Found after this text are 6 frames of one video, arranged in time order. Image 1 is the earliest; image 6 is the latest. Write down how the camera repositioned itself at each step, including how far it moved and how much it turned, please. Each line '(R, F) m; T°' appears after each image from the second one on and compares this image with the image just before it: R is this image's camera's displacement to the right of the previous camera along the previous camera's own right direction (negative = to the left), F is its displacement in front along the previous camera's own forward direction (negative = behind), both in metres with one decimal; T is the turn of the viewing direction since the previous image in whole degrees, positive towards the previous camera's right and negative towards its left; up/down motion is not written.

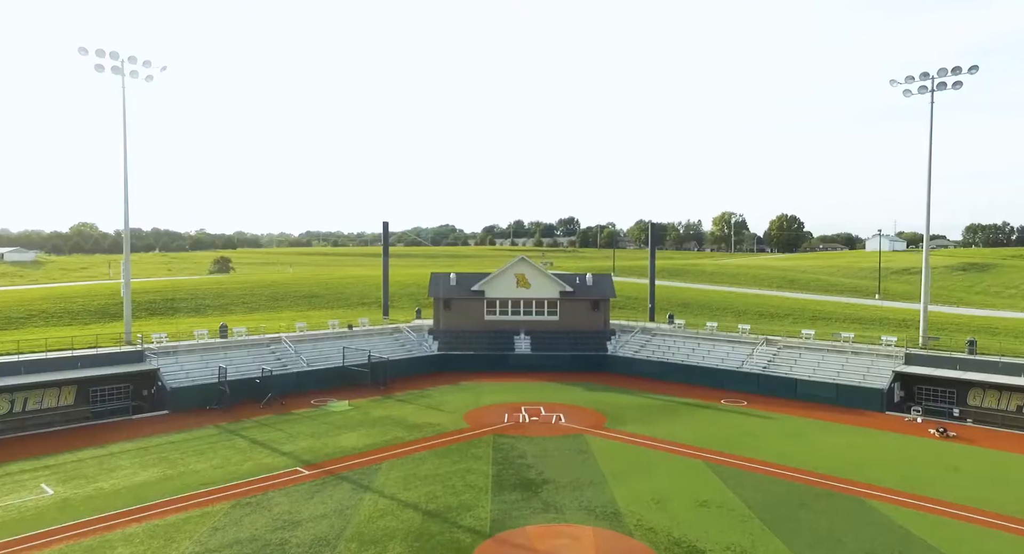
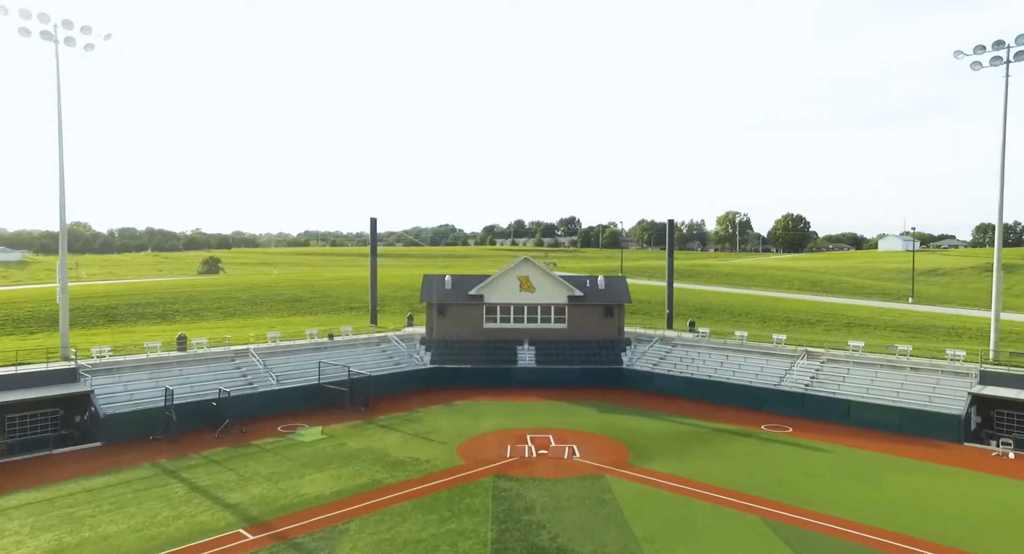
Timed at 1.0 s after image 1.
(-0.2, +6.6) m; 0°
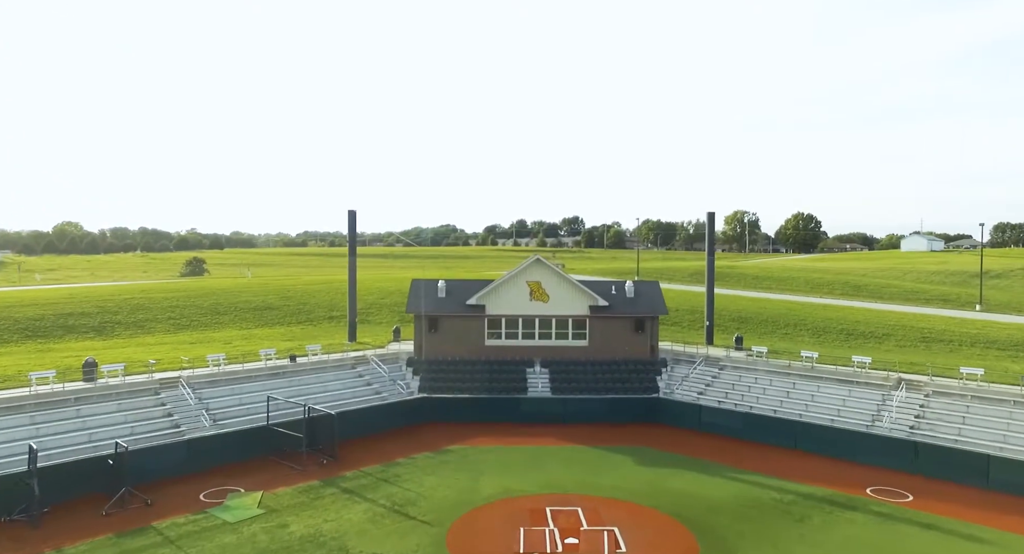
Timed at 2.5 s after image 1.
(-0.4, +10.2) m; 0°
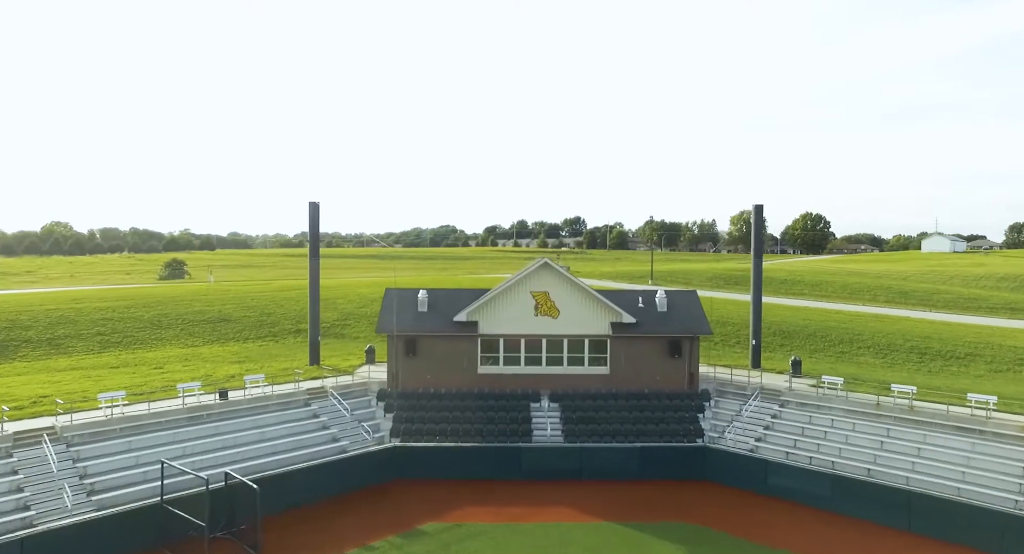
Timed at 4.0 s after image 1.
(0.0, +9.5) m; 0°
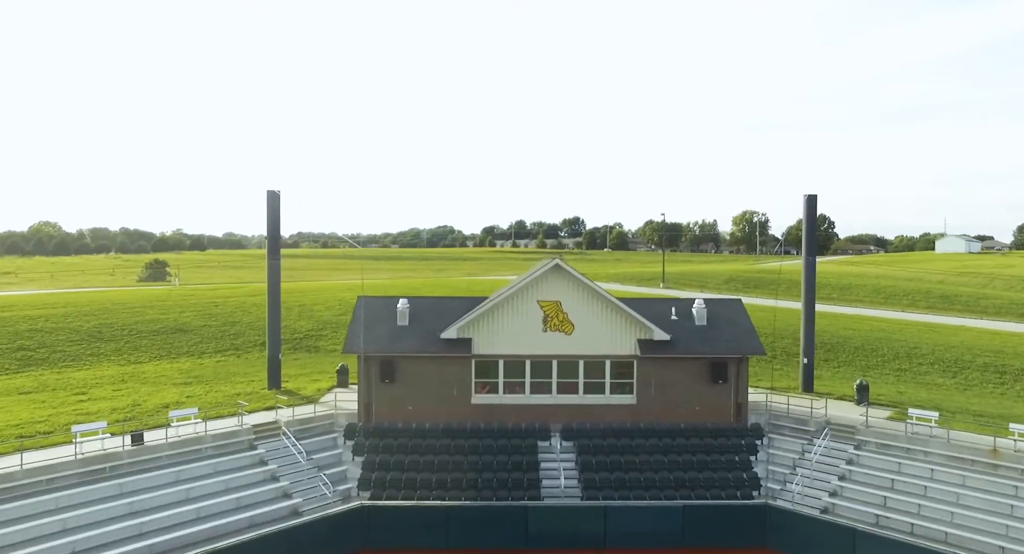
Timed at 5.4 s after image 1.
(-0.2, +7.0) m; 0°
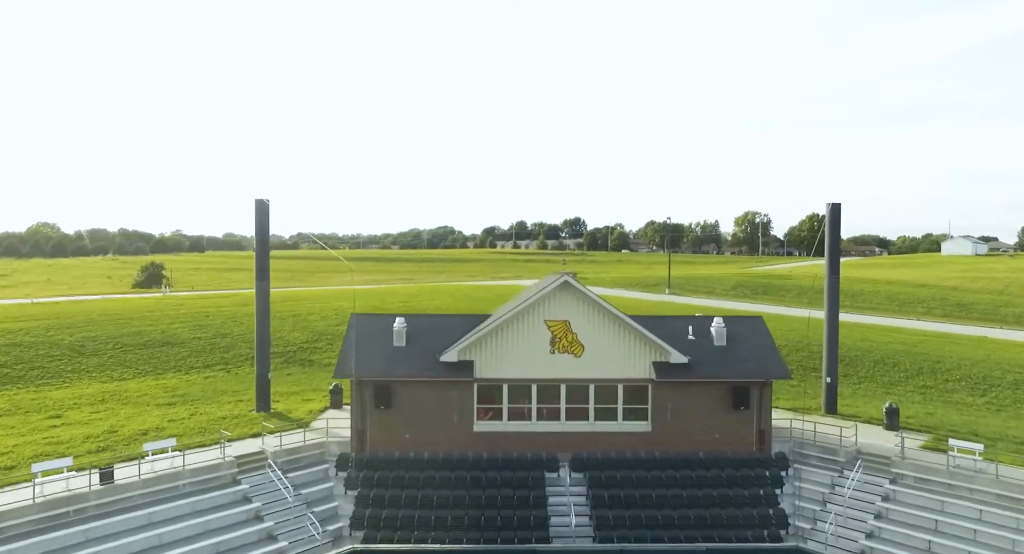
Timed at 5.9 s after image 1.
(-0.2, +2.0) m; 0°
